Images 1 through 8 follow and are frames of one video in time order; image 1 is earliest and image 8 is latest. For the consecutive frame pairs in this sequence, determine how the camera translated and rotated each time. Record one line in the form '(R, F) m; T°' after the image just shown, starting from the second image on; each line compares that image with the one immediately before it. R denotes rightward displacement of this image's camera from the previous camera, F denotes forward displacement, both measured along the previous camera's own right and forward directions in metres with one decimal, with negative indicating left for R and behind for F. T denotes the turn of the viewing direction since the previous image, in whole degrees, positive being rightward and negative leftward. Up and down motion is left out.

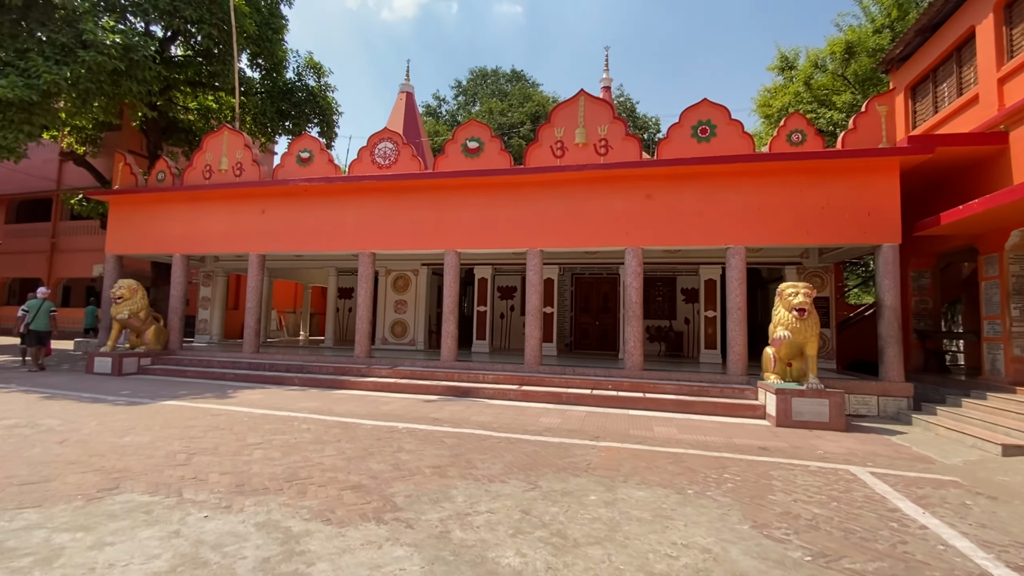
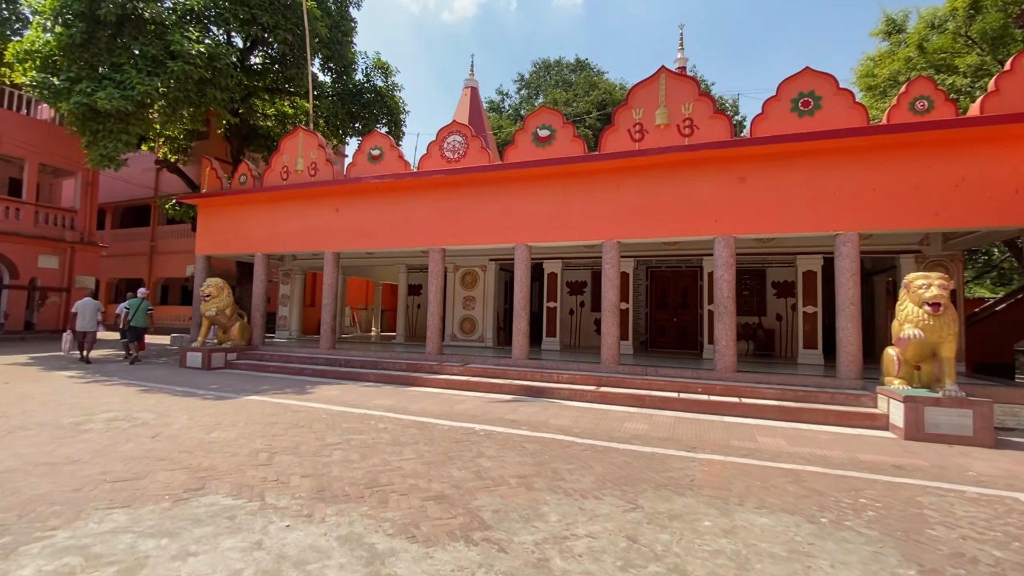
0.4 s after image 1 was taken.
(-0.3, +0.5) m; -7°
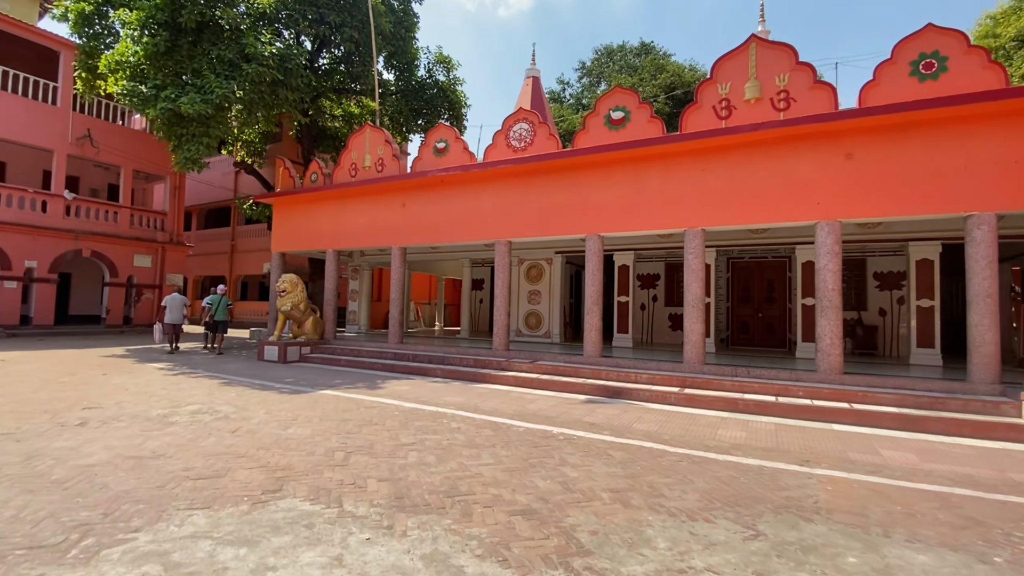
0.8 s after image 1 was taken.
(-0.3, +0.4) m; -7°
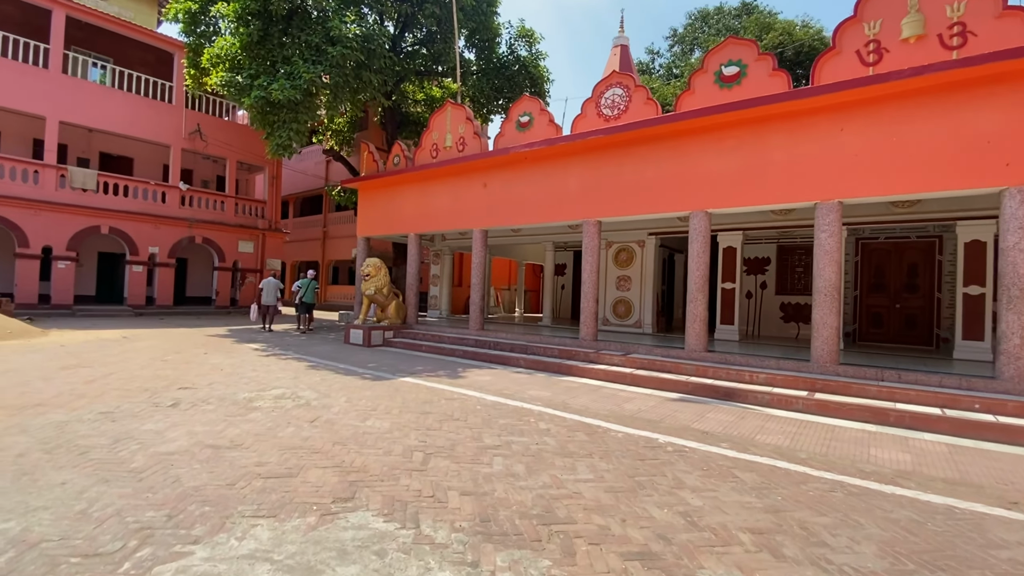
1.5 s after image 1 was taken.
(-0.2, +0.8) m; -9°
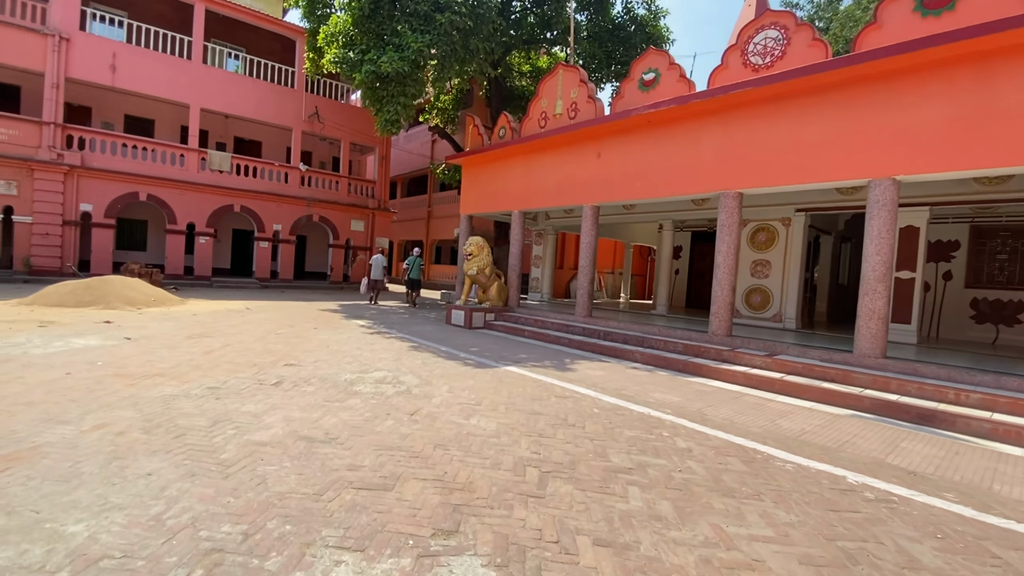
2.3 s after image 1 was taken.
(-0.3, +0.9) m; -11°
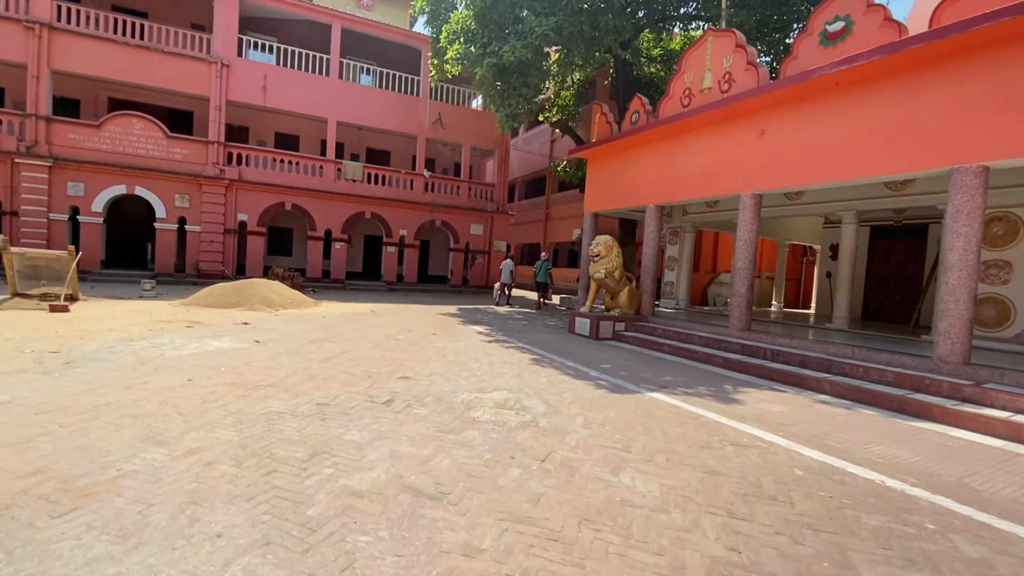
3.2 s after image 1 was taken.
(-0.4, +1.1) m; -13°
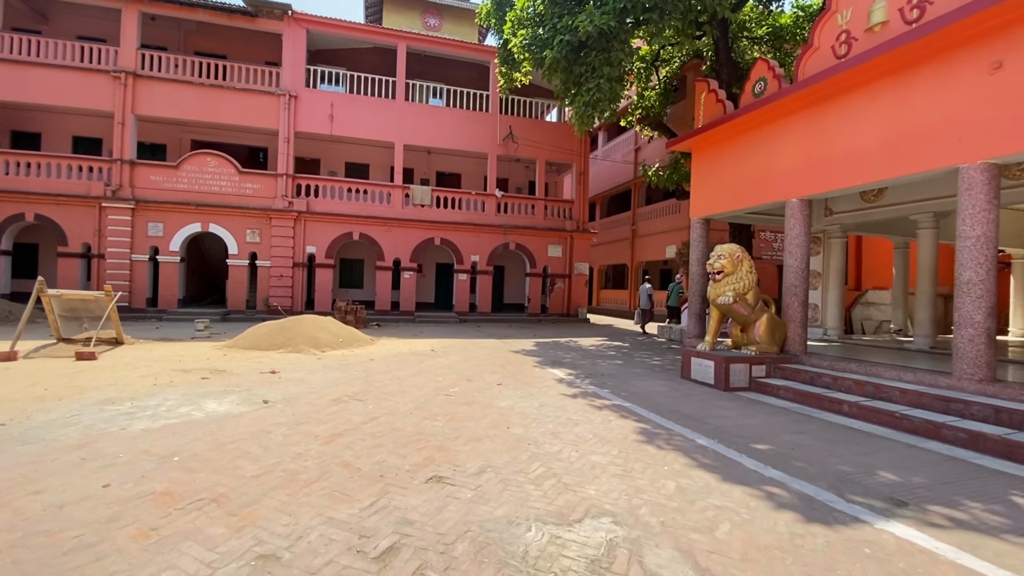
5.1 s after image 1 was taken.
(-0.1, +2.3) m; -10°
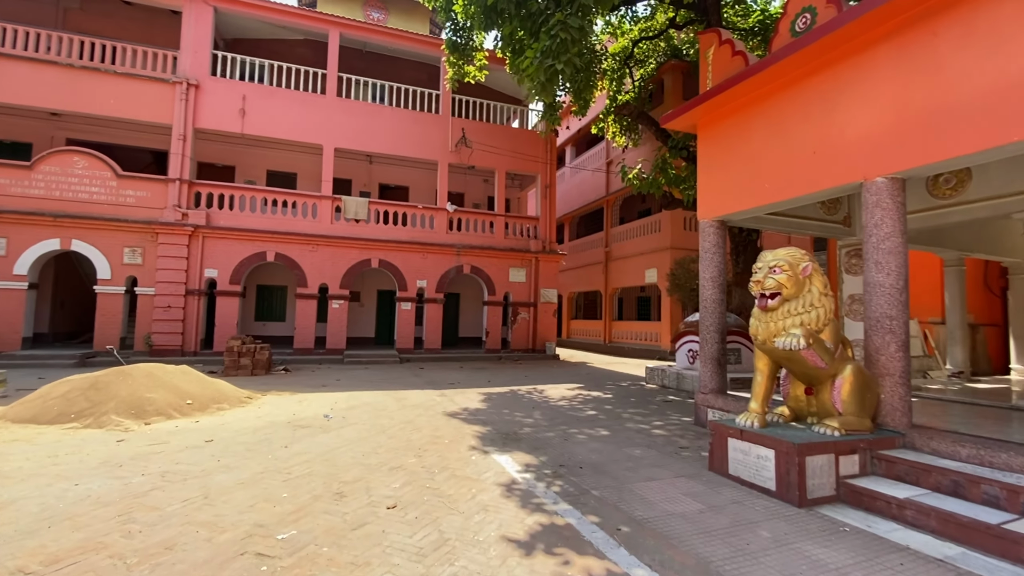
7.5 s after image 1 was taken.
(+0.5, +3.1) m; +4°
